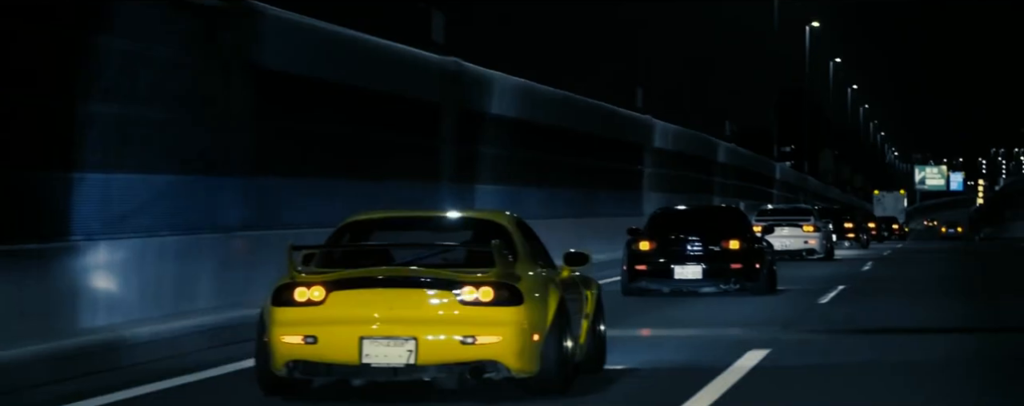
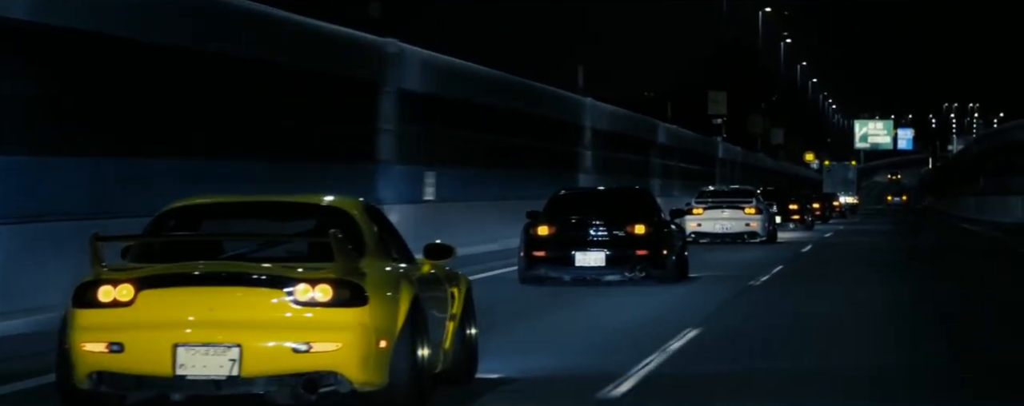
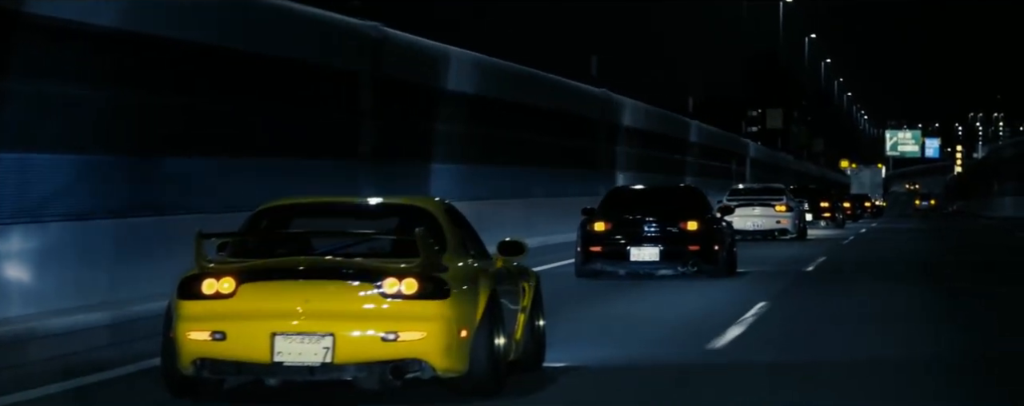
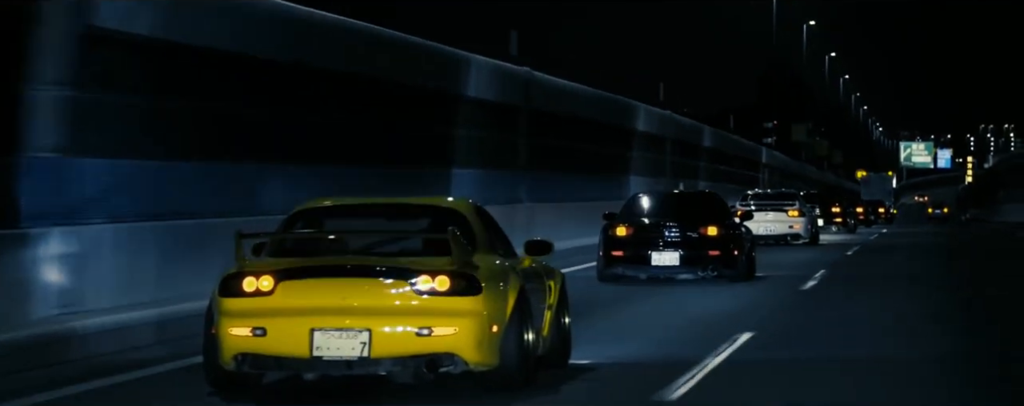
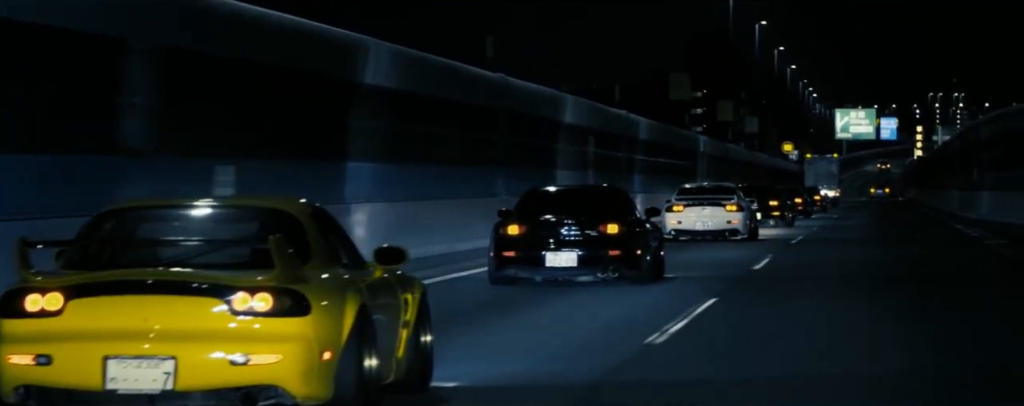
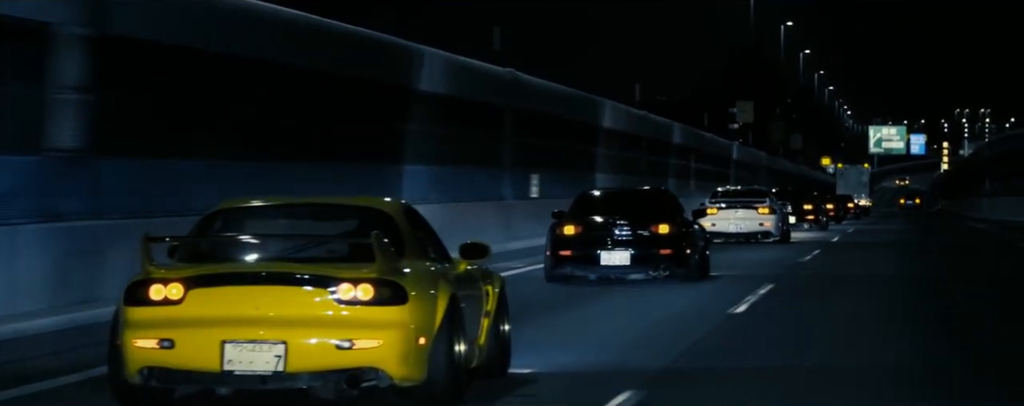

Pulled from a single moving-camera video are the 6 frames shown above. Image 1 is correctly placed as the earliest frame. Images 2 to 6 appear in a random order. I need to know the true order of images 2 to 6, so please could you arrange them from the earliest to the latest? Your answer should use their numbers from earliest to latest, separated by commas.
4, 3, 6, 2, 5
